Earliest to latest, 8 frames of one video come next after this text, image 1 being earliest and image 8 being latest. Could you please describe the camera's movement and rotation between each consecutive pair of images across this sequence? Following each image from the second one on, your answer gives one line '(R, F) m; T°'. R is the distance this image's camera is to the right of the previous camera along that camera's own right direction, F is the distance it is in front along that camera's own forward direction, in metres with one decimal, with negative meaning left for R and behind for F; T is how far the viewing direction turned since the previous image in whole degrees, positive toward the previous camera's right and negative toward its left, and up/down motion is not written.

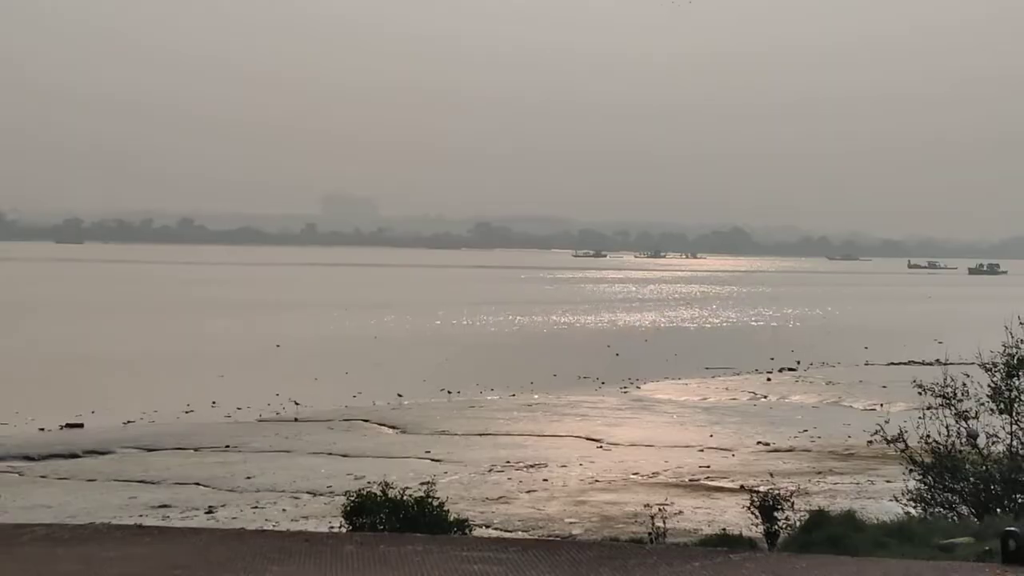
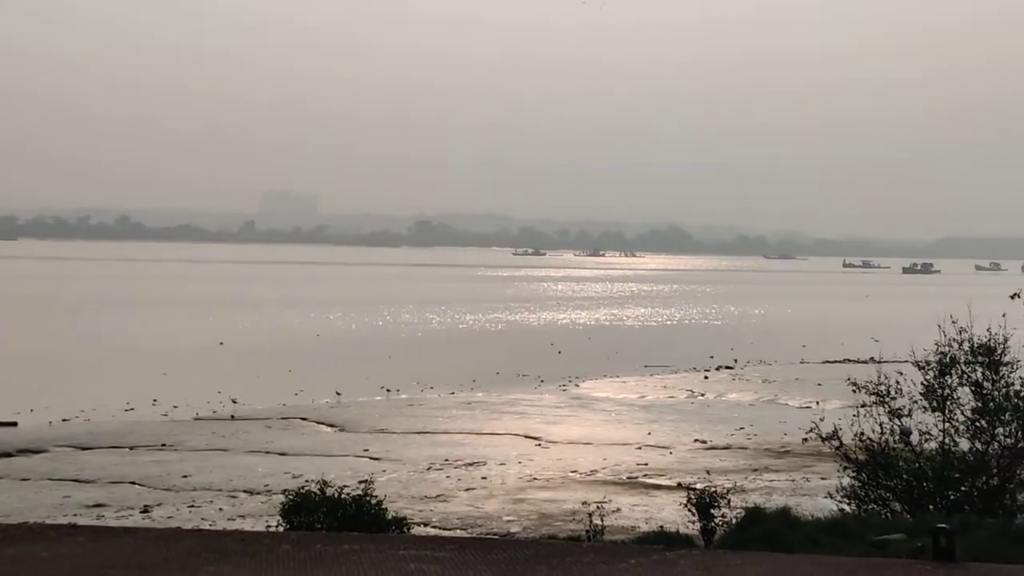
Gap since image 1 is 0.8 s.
(+0.6, 0.0) m; +1°
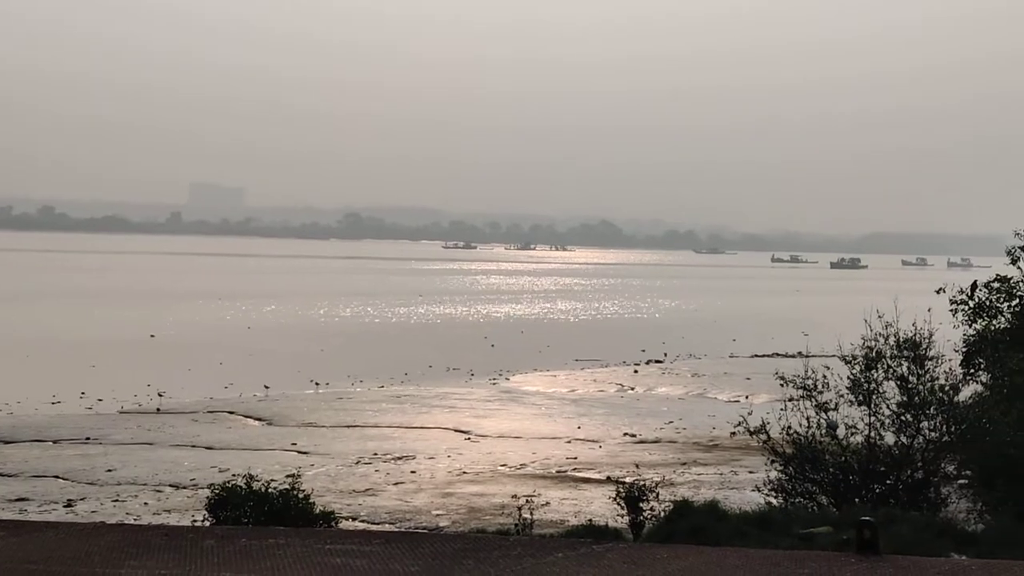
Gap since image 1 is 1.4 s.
(+0.7, +0.1) m; +1°
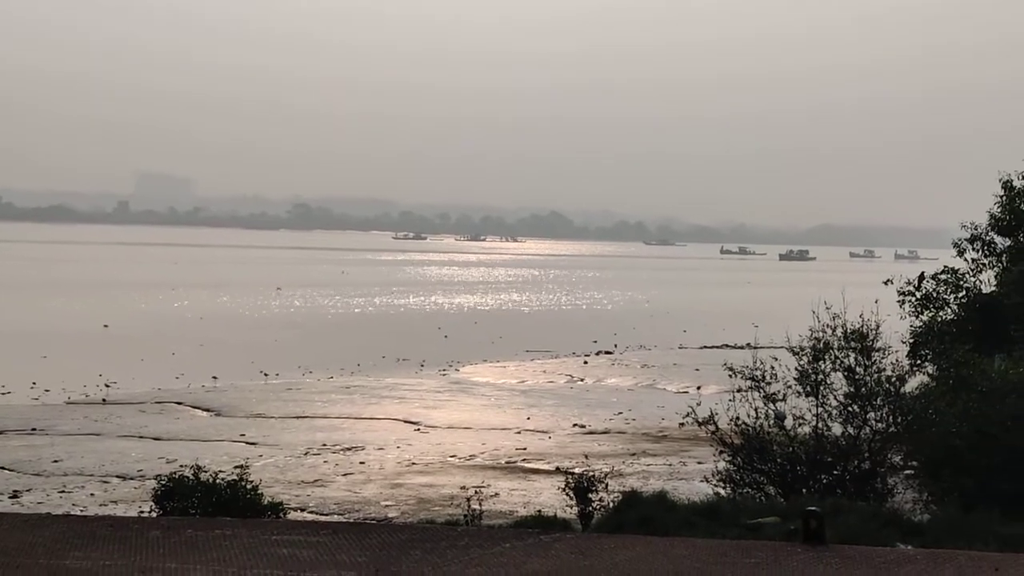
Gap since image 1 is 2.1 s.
(+0.6, 0.0) m; +1°
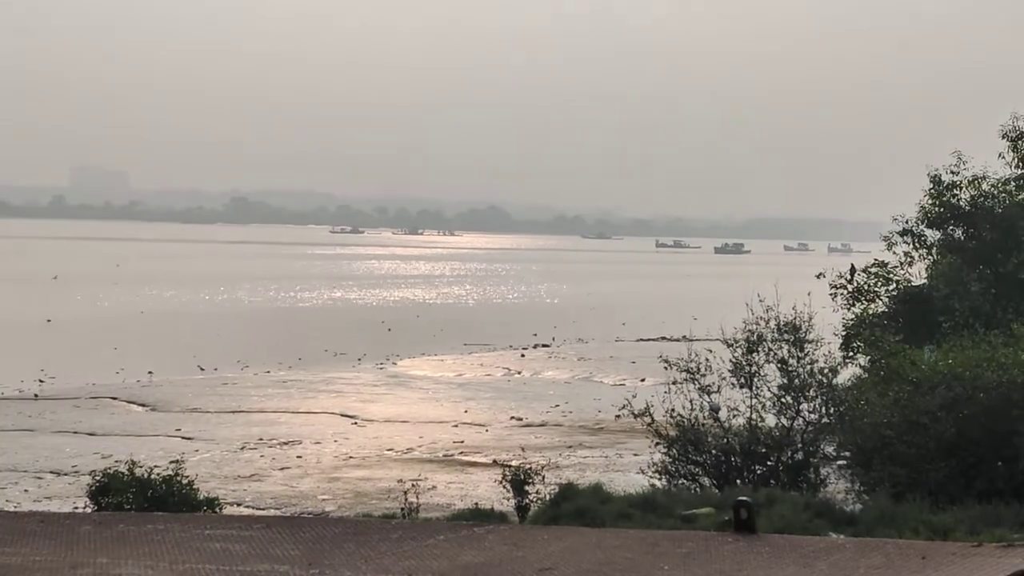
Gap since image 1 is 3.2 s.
(+0.7, -0.1) m; +1°
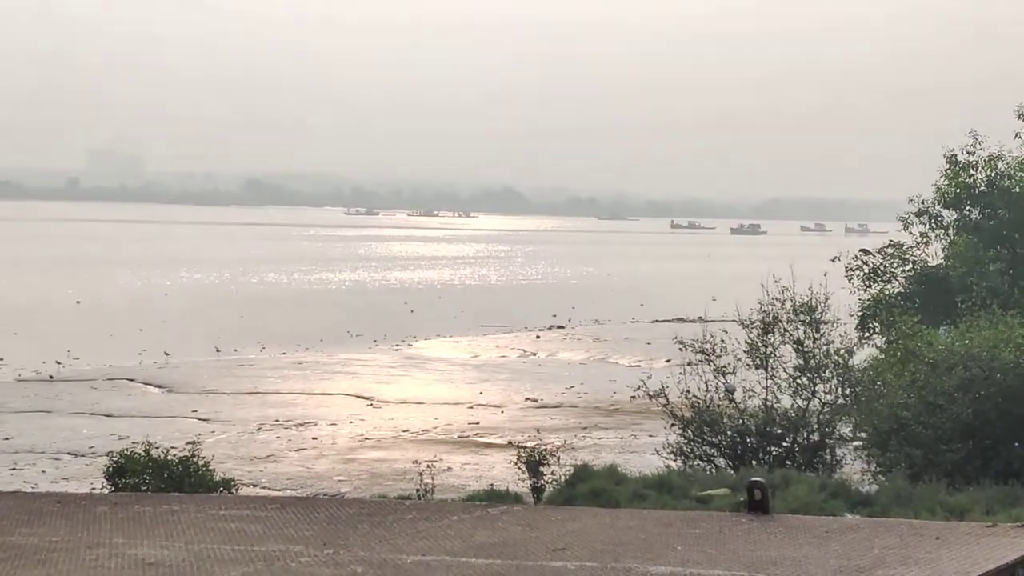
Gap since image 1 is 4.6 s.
(-0.1, 0.0) m; 0°
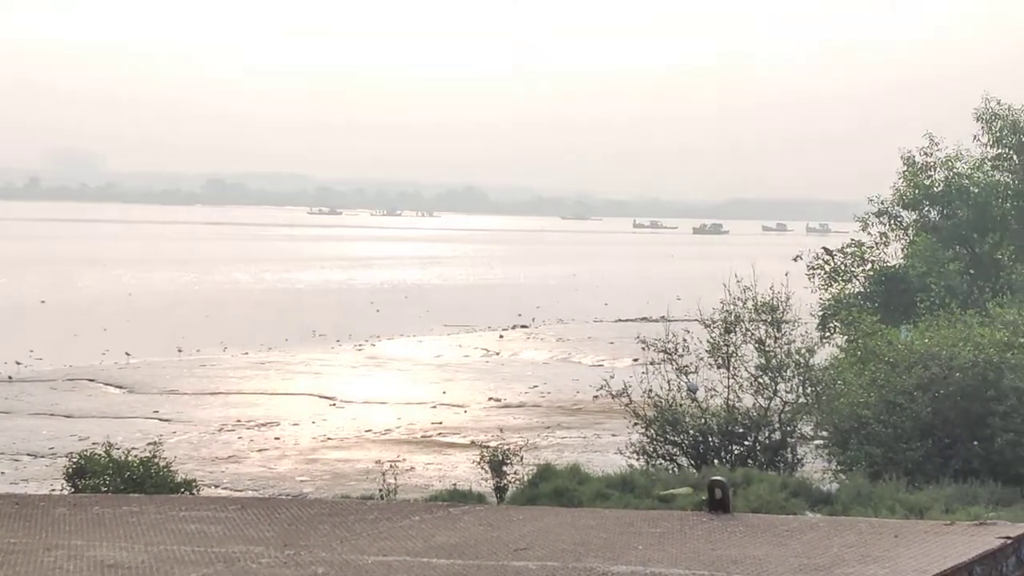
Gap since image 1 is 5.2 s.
(+0.4, 0.0) m; +1°
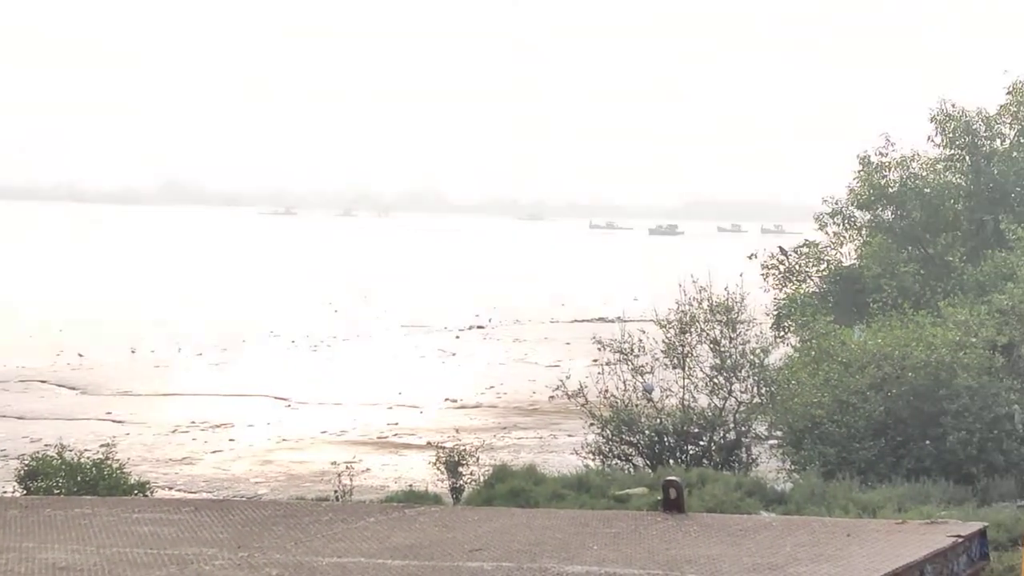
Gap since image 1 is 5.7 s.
(+0.4, 0.0) m; +1°
